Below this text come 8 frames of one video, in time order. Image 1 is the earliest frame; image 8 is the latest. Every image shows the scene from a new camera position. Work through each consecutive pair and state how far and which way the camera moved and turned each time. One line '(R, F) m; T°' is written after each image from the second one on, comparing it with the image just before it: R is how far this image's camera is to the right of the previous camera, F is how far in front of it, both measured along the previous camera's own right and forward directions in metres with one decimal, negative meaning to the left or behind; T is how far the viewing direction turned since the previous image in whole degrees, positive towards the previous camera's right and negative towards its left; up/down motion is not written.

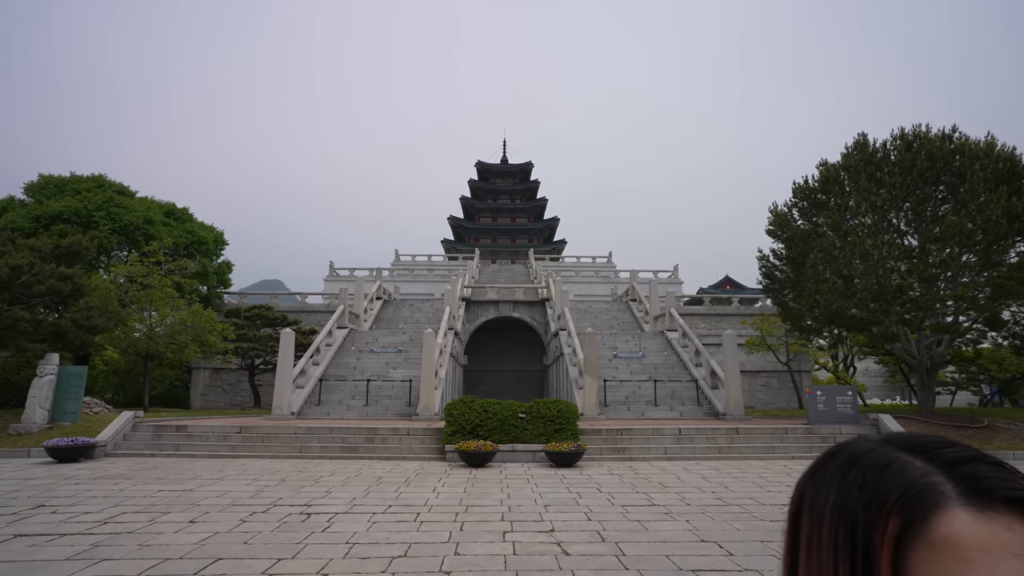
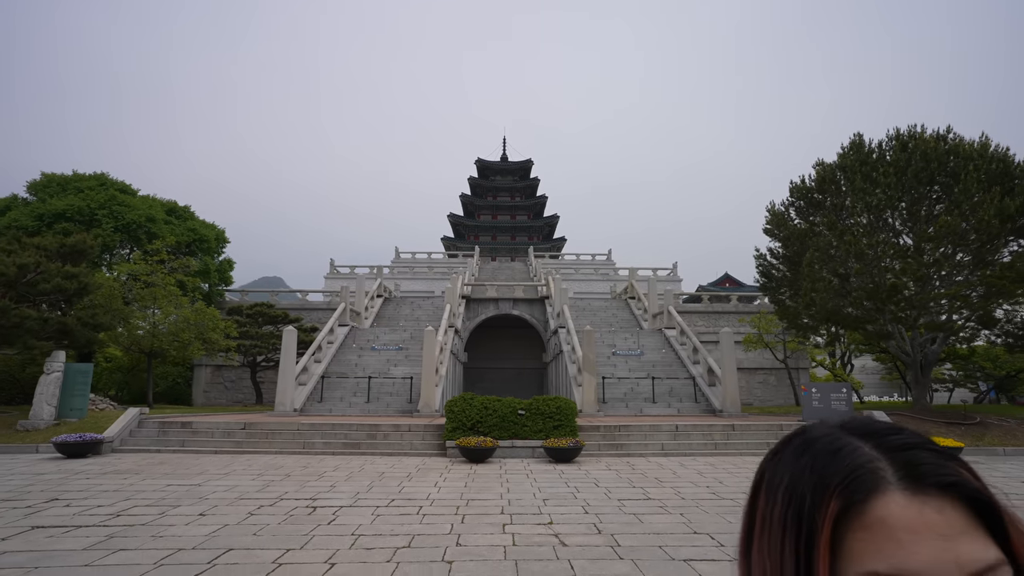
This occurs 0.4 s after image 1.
(0.0, -0.2) m; 0°
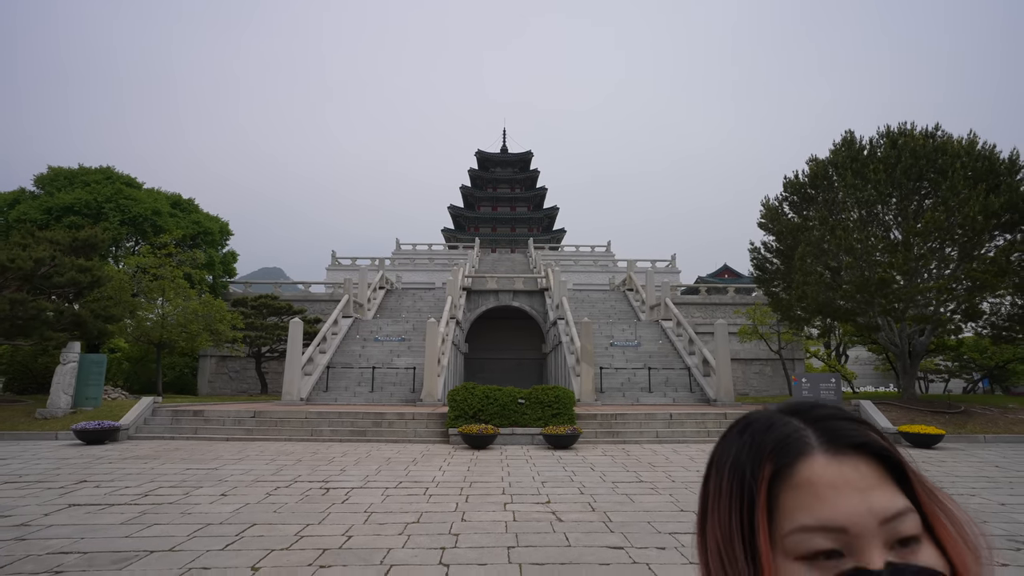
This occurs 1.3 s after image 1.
(0.0, -0.4) m; 0°
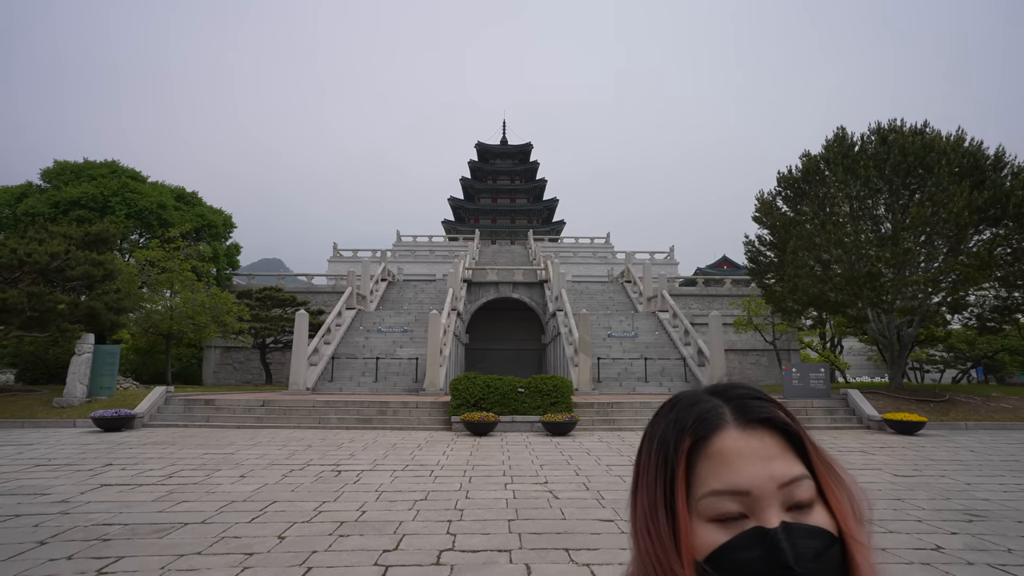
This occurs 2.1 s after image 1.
(0.0, -0.4) m; 0°
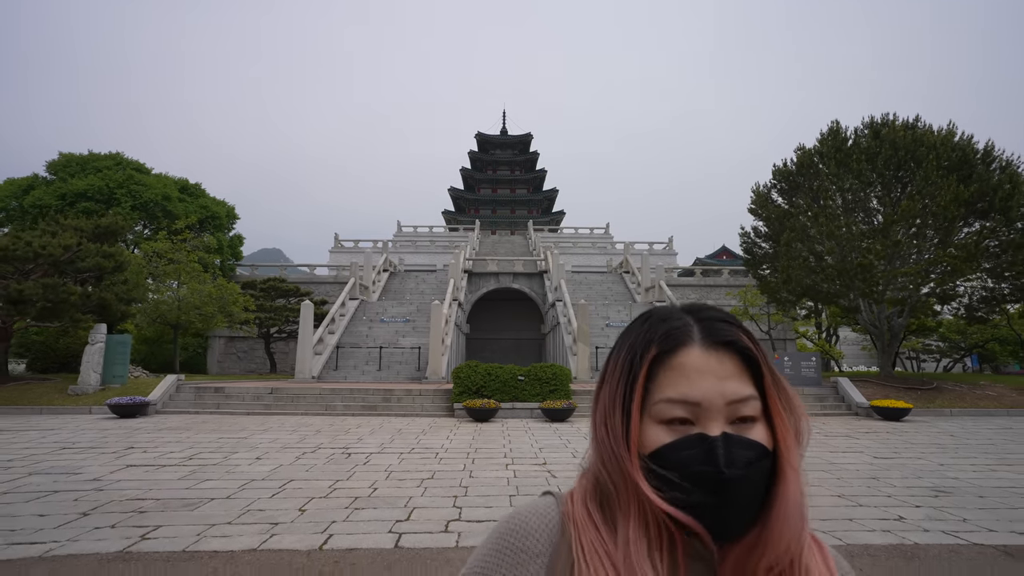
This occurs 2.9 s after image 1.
(0.0, -0.4) m; 0°
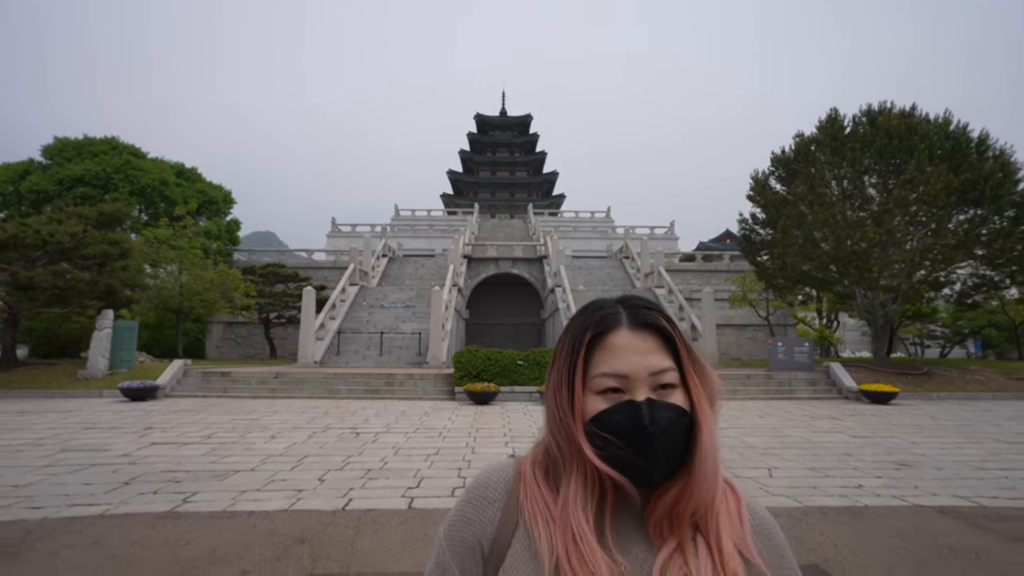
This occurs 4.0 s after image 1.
(-0.1, -0.4) m; +1°
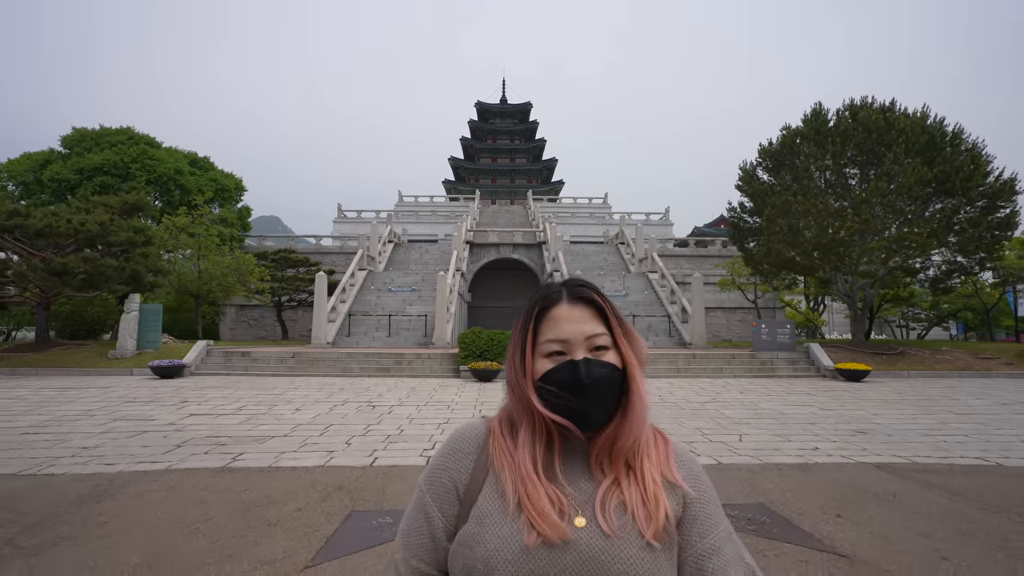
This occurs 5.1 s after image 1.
(0.0, -0.7) m; -1°
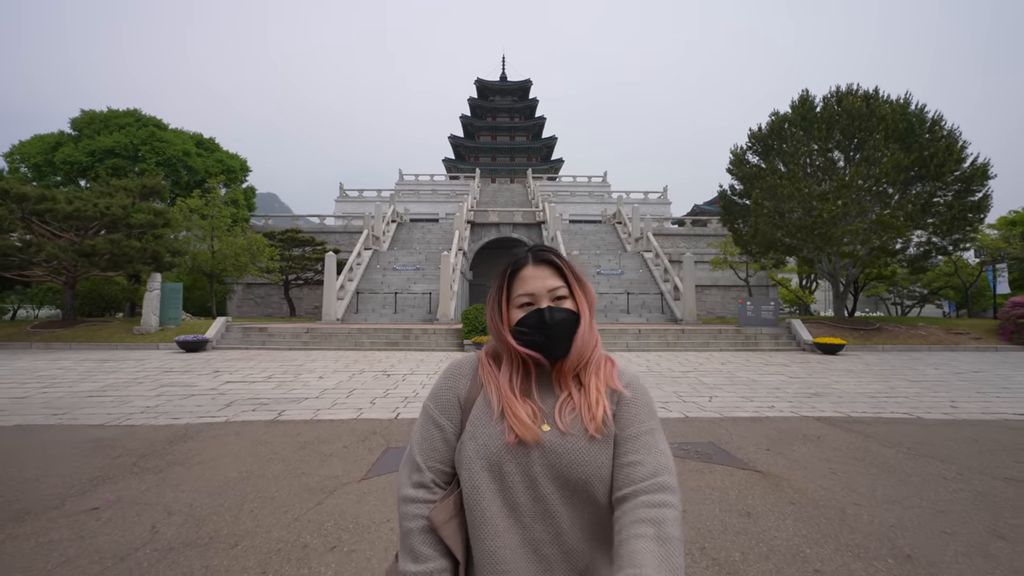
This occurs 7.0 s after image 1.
(0.0, -0.9) m; 0°
